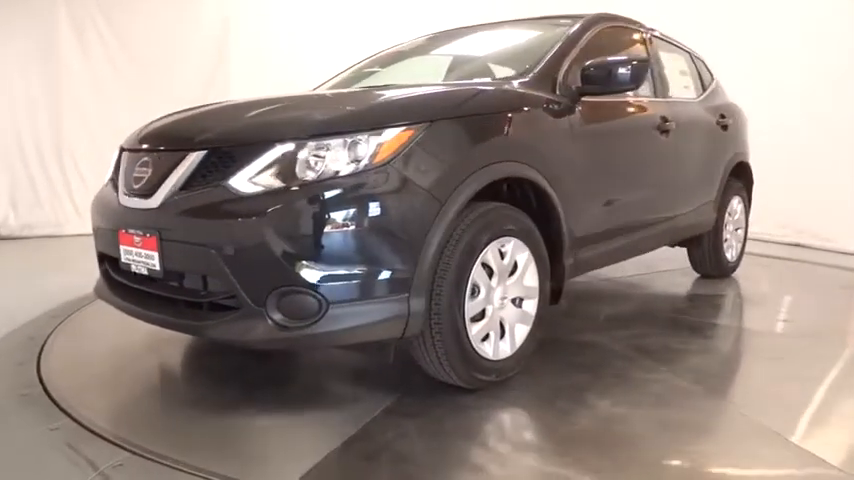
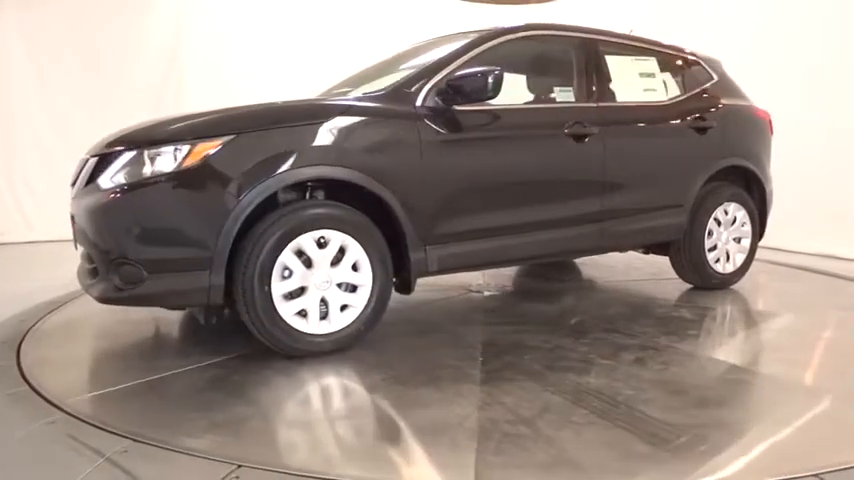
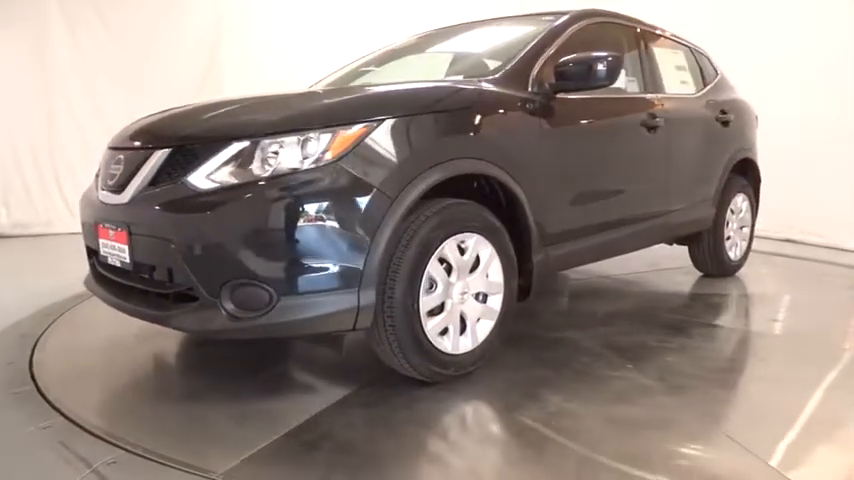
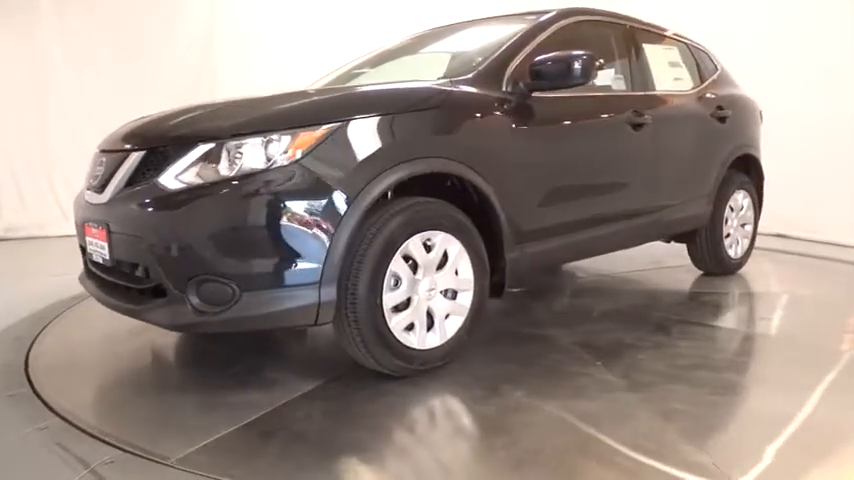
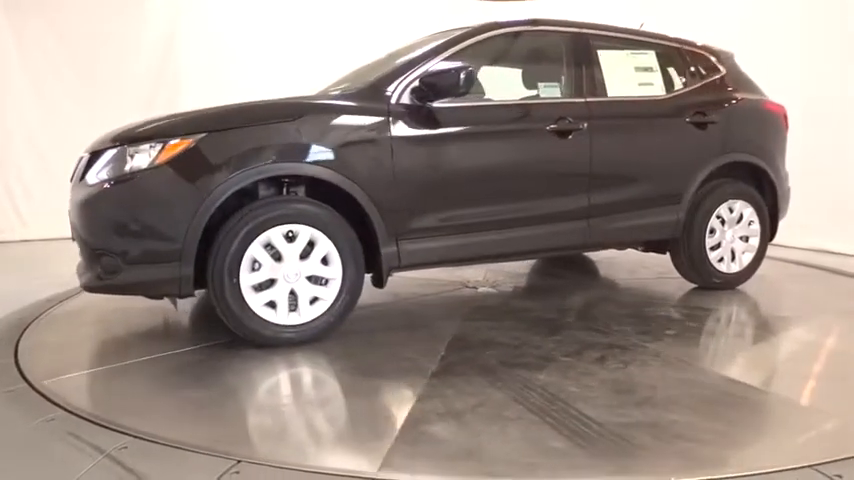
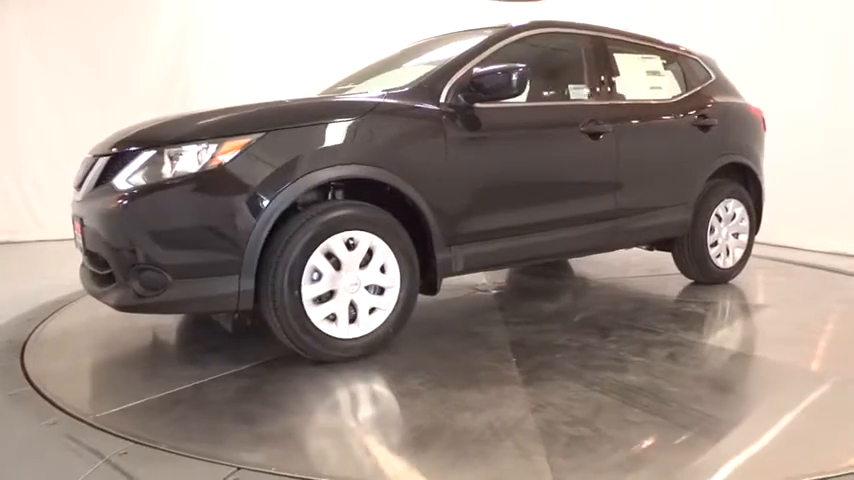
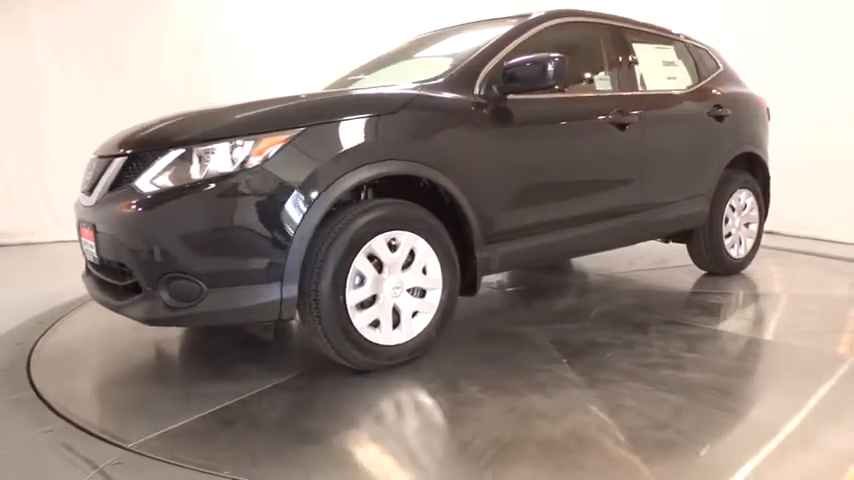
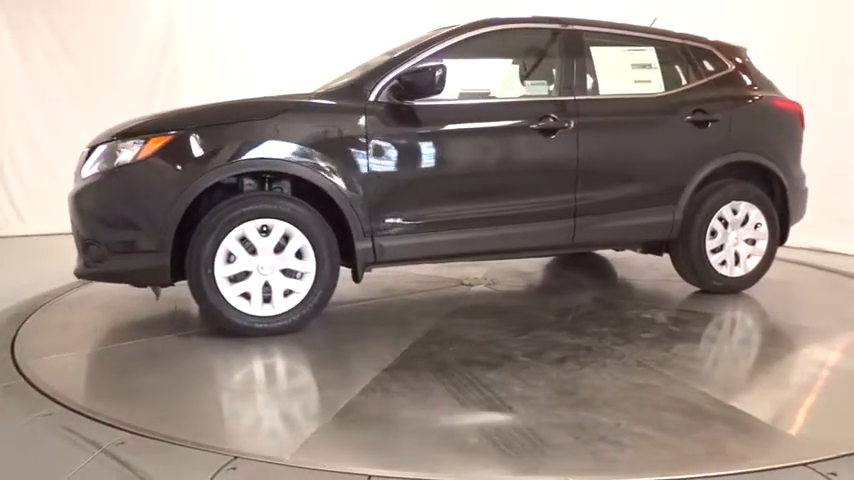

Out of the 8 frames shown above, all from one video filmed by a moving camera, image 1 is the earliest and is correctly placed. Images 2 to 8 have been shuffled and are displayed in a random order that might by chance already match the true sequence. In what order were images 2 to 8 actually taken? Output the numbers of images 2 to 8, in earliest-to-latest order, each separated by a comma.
3, 4, 7, 6, 2, 5, 8
